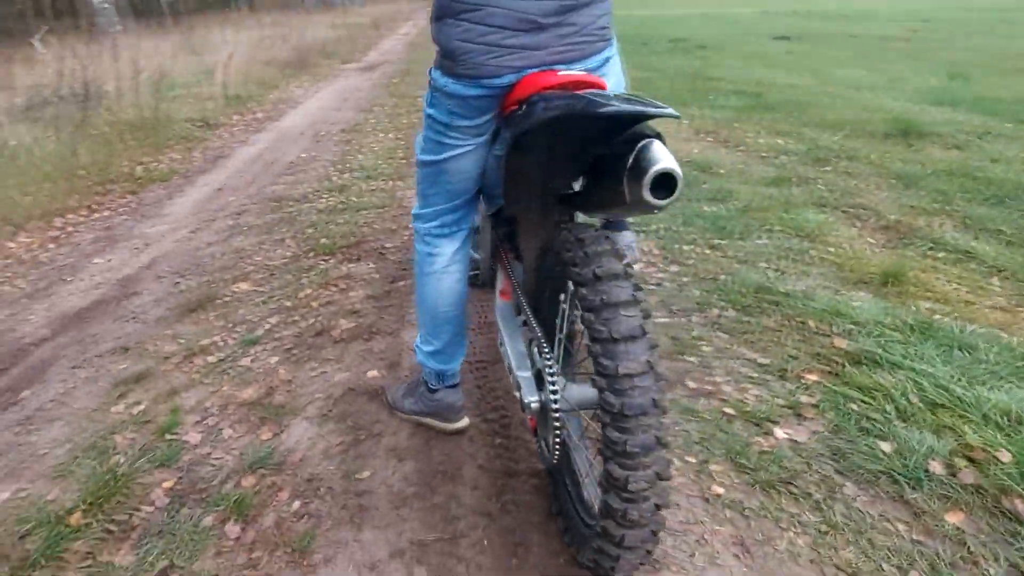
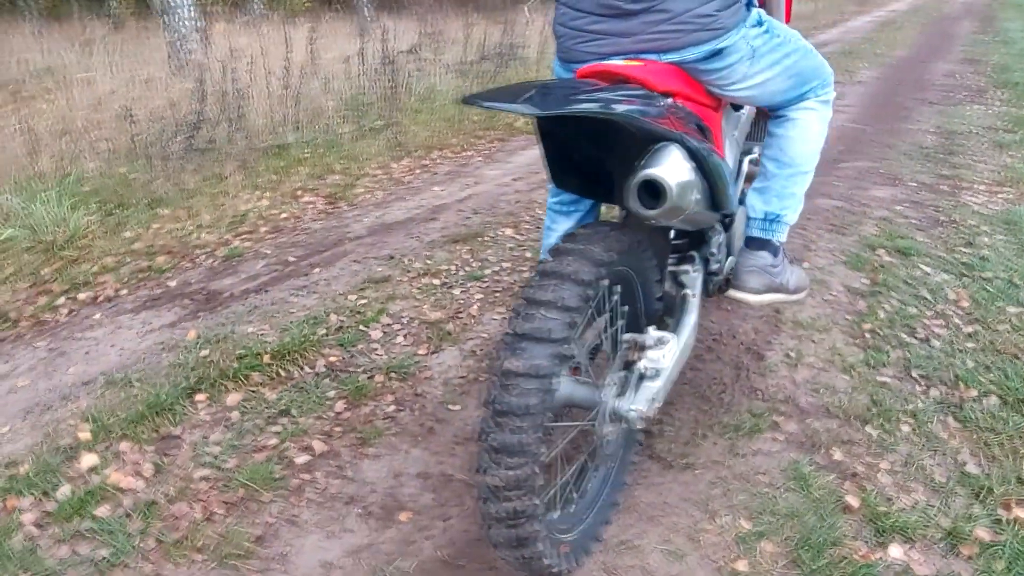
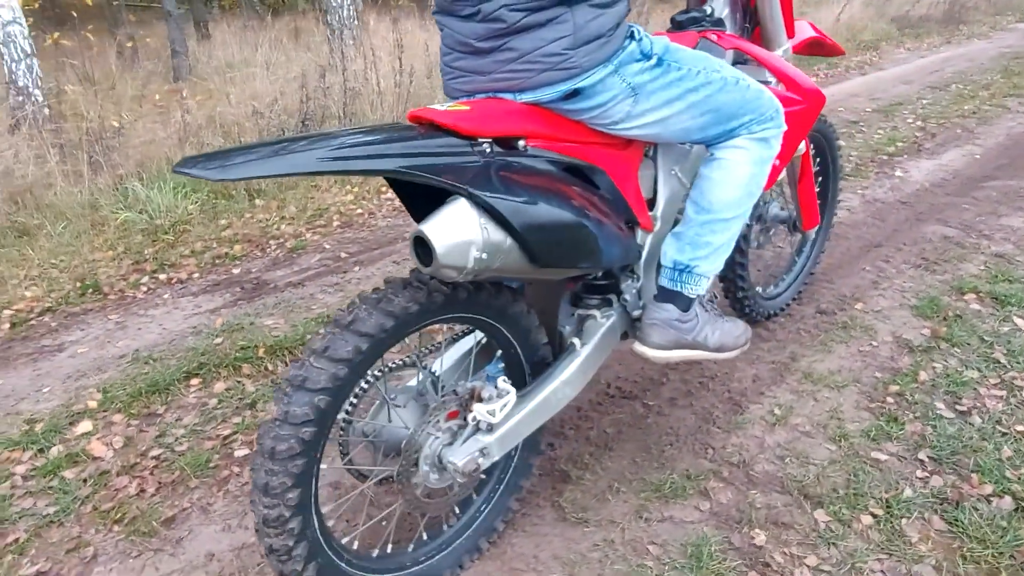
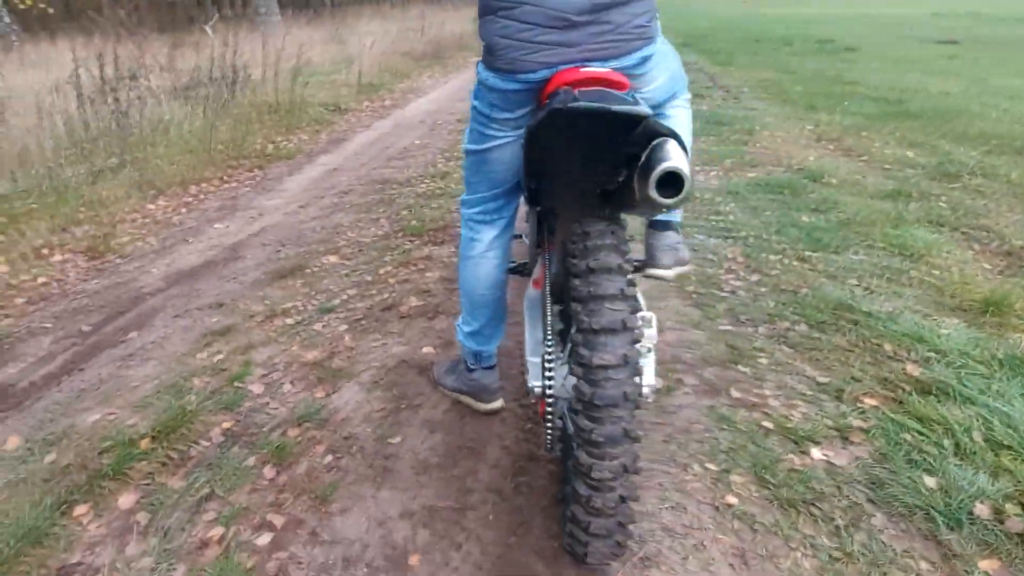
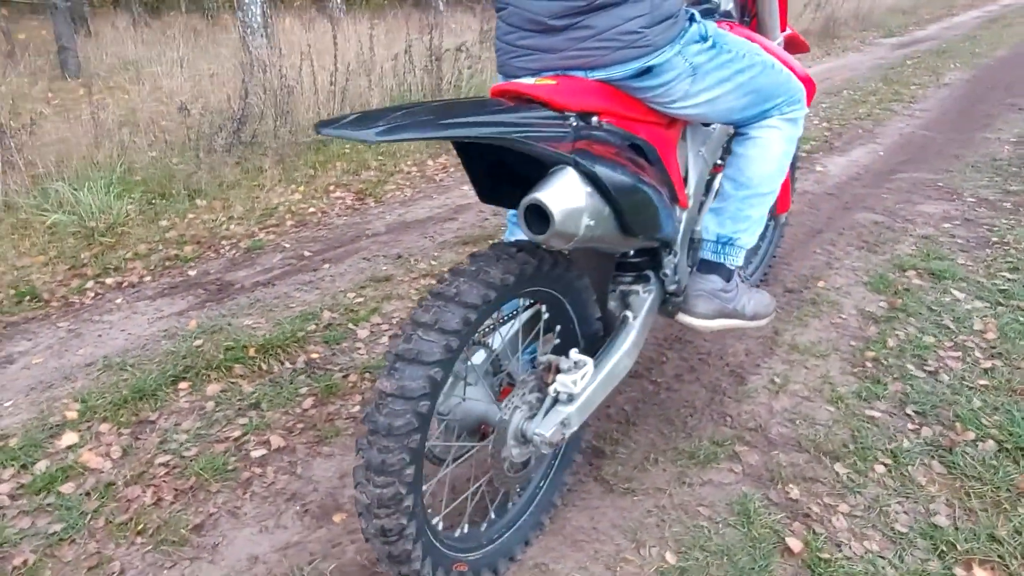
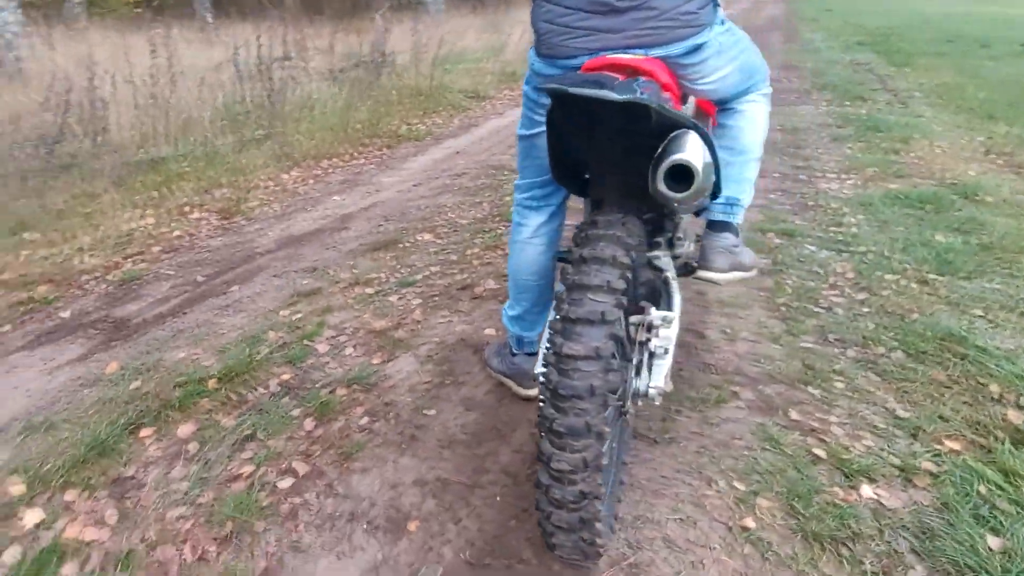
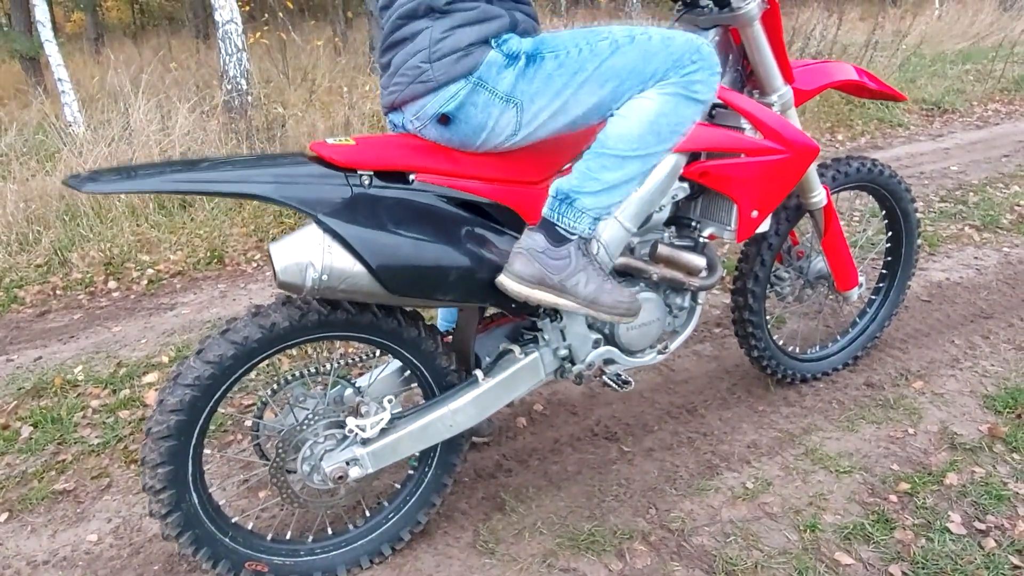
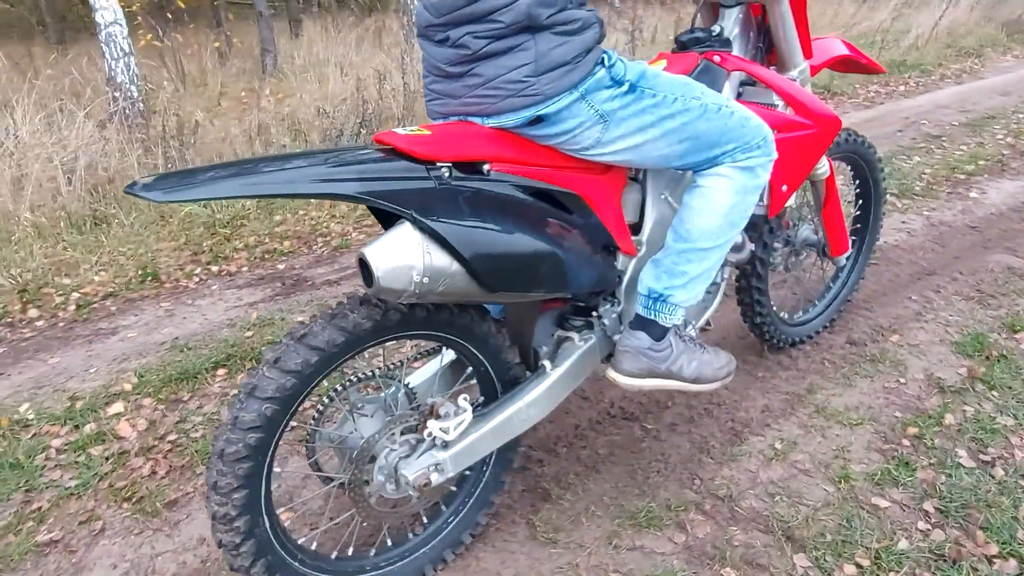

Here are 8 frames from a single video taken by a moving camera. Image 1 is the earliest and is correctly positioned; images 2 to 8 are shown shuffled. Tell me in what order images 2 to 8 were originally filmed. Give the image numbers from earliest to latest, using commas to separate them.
4, 6, 2, 5, 3, 8, 7
